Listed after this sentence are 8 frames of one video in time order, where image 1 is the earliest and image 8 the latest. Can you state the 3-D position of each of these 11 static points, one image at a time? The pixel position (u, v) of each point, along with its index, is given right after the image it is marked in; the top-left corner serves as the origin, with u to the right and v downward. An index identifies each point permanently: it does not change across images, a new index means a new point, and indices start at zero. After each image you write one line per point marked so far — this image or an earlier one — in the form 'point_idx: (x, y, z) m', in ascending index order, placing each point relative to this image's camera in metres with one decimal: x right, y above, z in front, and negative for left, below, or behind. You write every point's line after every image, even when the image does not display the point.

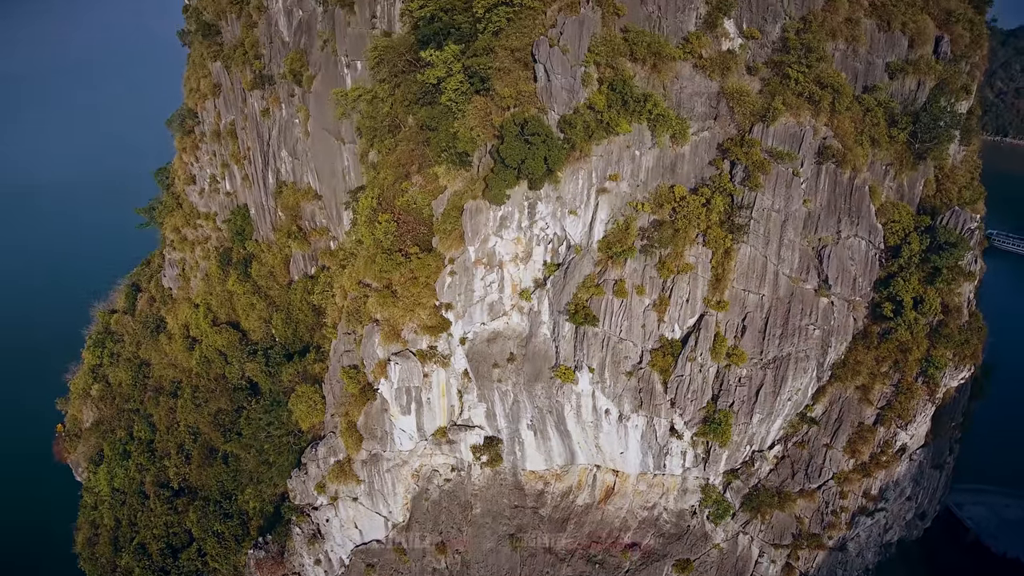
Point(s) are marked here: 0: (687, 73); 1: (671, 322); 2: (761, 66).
0: (+5.4, +6.7, +17.9) m
1: (+5.3, -1.1, +19.3) m
2: (+7.7, +6.9, +18.0) m
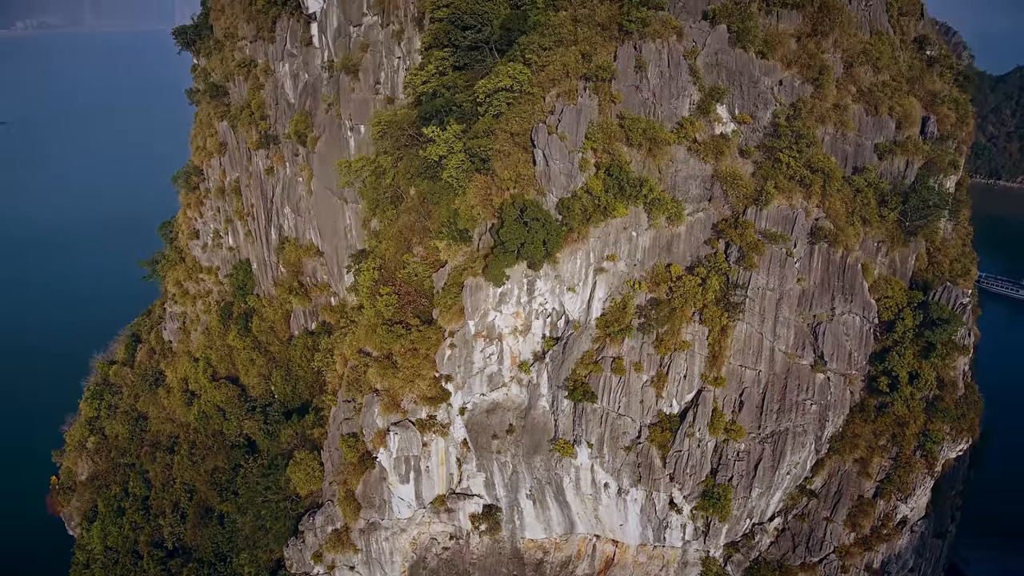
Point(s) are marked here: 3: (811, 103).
0: (+5.4, +4.2, +18.4) m
1: (+5.3, -3.6, +19.4) m
2: (+7.7, +4.4, +18.6) m
3: (+9.5, +5.9, +18.4) m
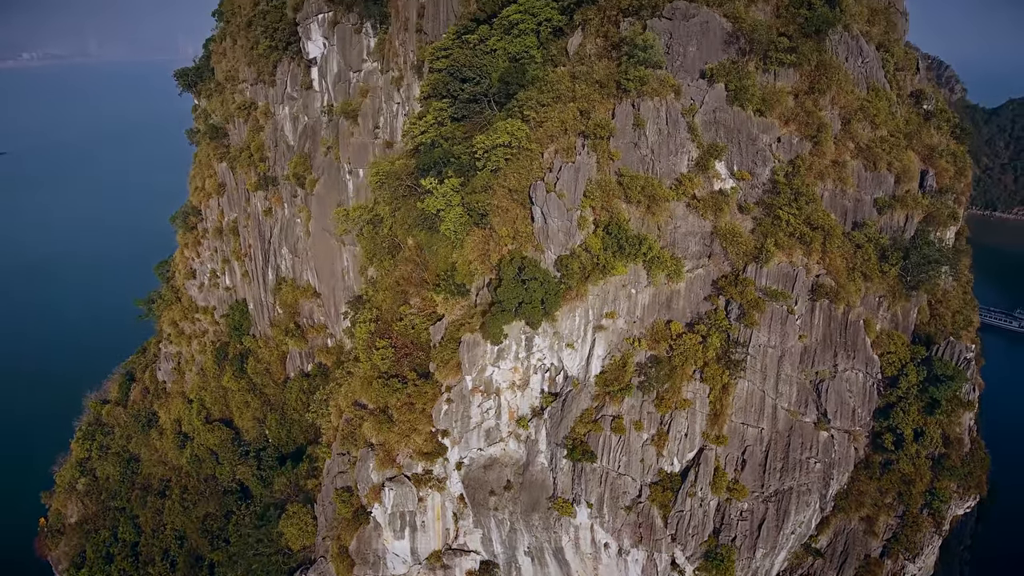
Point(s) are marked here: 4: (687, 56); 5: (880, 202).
0: (+5.3, +2.4, +18.3) m
1: (+5.2, -5.5, +19.0) m
2: (+7.7, +2.6, +18.5) m
3: (+9.5, +4.1, +18.4) m
4: (+5.5, +7.2, +18.2) m
5: (+12.3, +2.9, +19.4) m
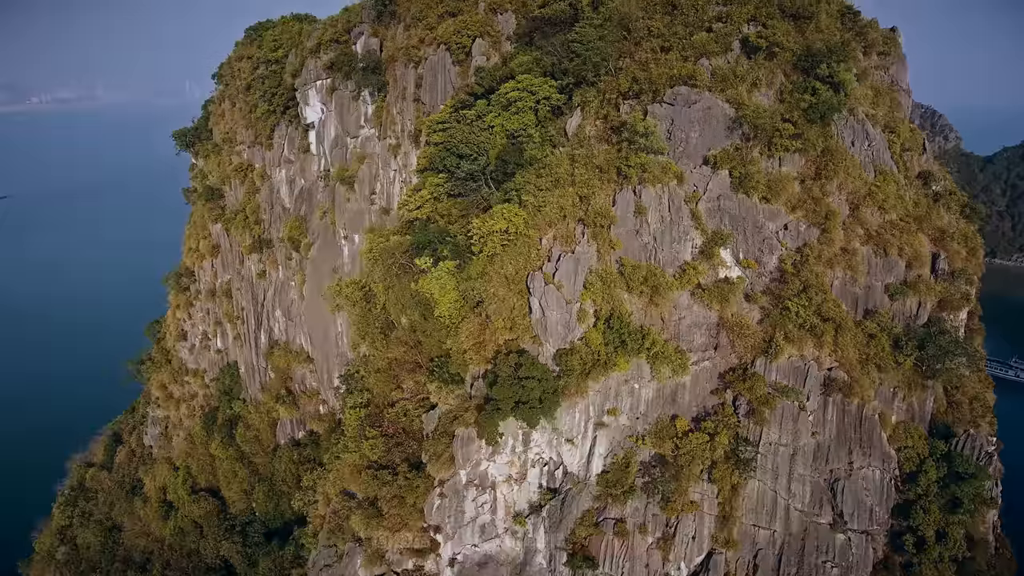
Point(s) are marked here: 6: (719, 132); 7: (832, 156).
0: (+5.2, -0.4, +17.5) m
1: (+5.1, -8.3, +17.8) m
2: (+7.6, -0.2, +17.7) m
3: (+9.4, +1.2, +17.8) m
4: (+5.4, +4.4, +17.7) m
5: (+12.2, 0.0, +18.6) m
6: (+6.3, +4.7, +17.7) m
7: (+9.9, +4.1, +17.9) m
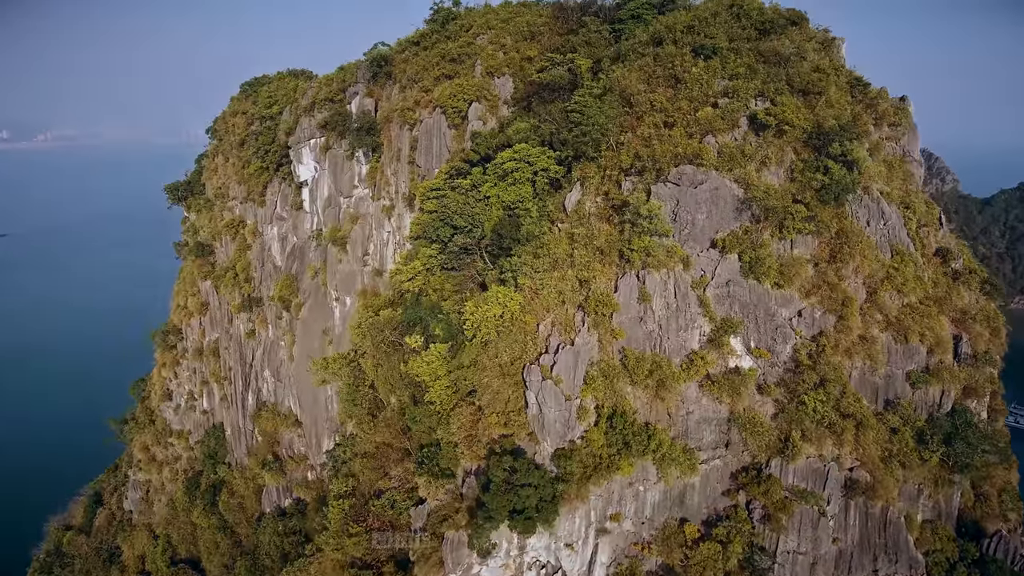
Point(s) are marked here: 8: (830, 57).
0: (+5.1, -3.0, +16.3) m
1: (+4.9, -10.9, +16.2) m
2: (+7.4, -2.8, +16.5) m
3: (+9.2, -1.4, +16.6) m
4: (+5.3, +1.8, +16.7) m
5: (+12.1, -2.7, +17.4) m
6: (+6.2, +2.1, +16.7) m
7: (+9.8, +1.5, +16.9) m
8: (+10.8, +7.9, +19.8) m
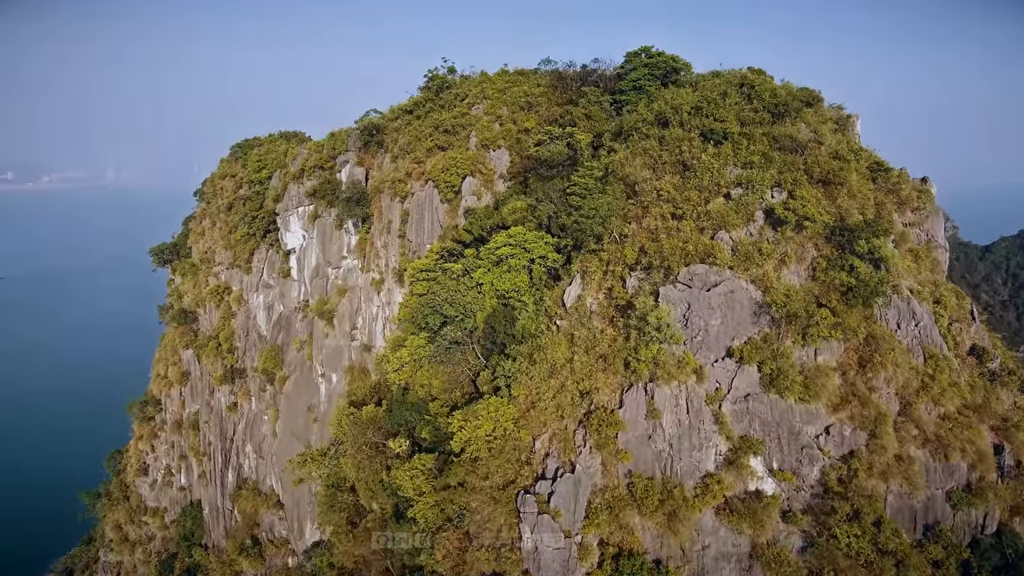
0: (+4.9, -5.9, +14.4) m
1: (+4.7, -13.8, +13.8) m
2: (+7.3, -5.8, +14.6) m
3: (+9.1, -4.3, +14.8) m
4: (+5.1, -1.1, +15.1) m
5: (+11.9, -5.7, +15.5) m
6: (+6.0, -0.8, +15.1) m
7: (+9.6, -1.5, +15.2) m
8: (+10.7, +4.7, +18.5) m
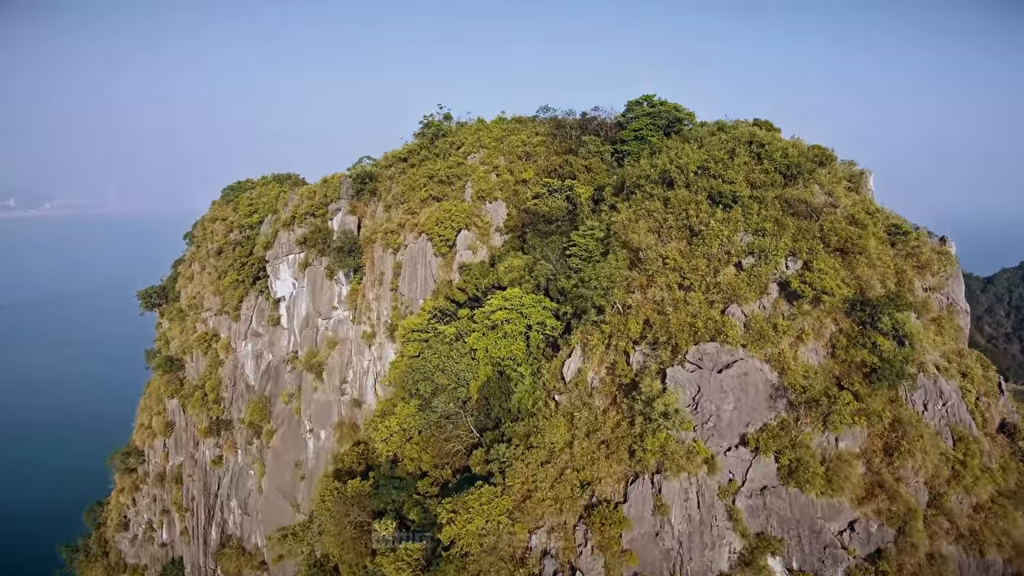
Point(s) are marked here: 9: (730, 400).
0: (+4.7, -7.8, +13.0) m
1: (+4.5, -15.7, +12.2) m
2: (+7.1, -7.7, +13.2) m
3: (+8.9, -6.3, +13.4) m
4: (+5.0, -3.1, +13.9) m
5: (+11.7, -7.6, +14.1) m
6: (+5.9, -2.7, +13.9) m
7: (+9.5, -3.4, +14.0) m
8: (+10.6, +2.7, +17.5) m
9: (+5.2, -2.6, +13.9) m
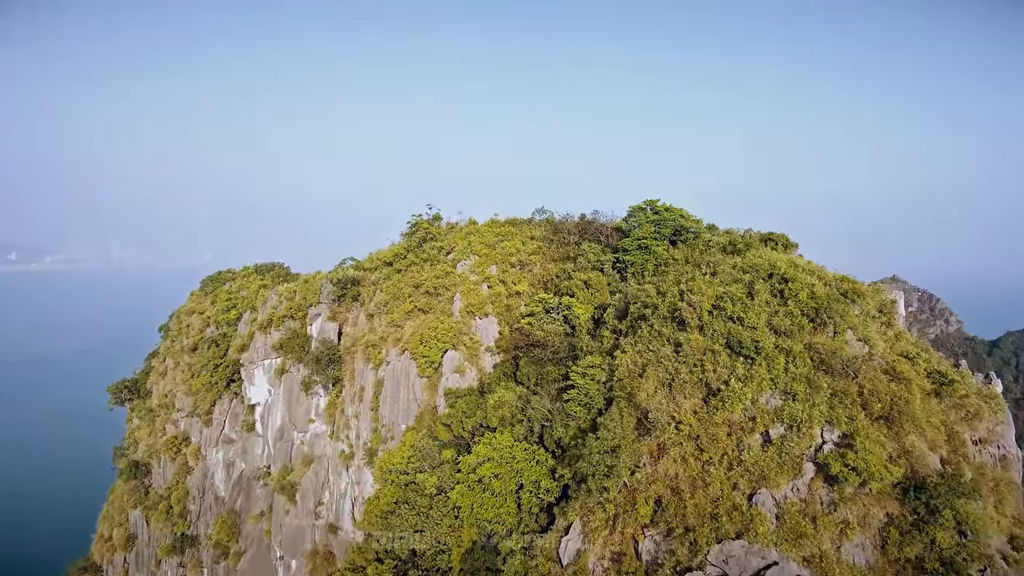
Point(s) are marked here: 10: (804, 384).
0: (+4.4, -11.5, +10.2) m
1: (+4.2, -19.3, +8.8) m
2: (+6.8, -11.4, +10.4) m
3: (+8.6, -10.0, +10.7) m
4: (+4.7, -6.8, +11.4) m
5: (+11.4, -11.4, +11.3) m
6: (+5.6, -6.5, +11.4) m
7: (+9.2, -7.2, +11.5) m
8: (+10.3, -1.4, +15.3) m
9: (+4.9, -6.4, +11.4) m
10: (+6.6, -2.2, +13.2) m
